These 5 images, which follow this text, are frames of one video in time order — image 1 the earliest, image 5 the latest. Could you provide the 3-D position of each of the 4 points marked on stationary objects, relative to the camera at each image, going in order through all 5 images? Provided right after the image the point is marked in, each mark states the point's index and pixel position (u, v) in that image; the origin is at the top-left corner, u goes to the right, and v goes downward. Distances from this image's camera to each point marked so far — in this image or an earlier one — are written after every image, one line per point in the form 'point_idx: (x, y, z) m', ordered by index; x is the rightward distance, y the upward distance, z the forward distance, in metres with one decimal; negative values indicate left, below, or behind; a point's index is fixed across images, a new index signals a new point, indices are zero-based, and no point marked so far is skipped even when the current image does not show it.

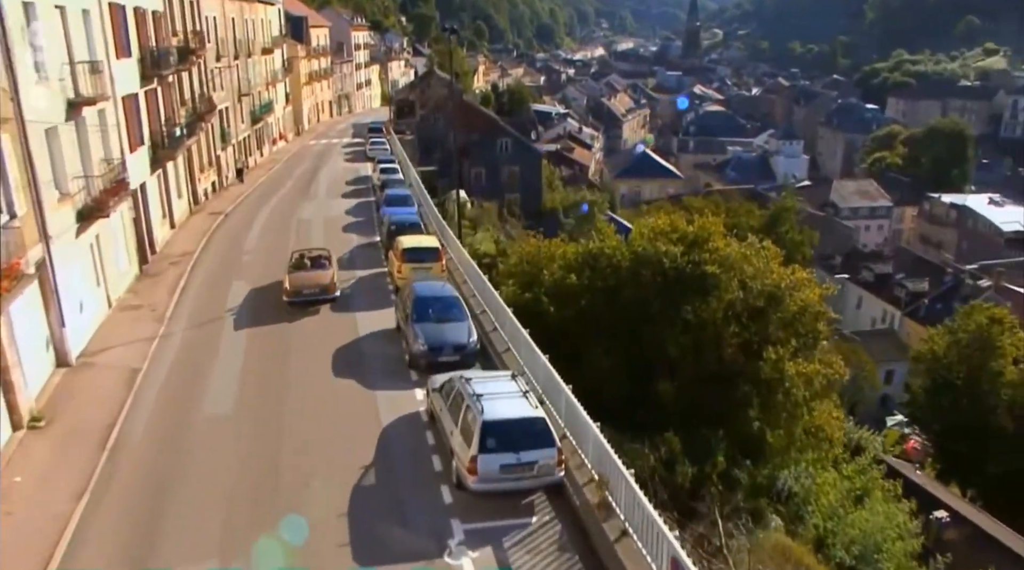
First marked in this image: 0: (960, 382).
0: (+9.2, -2.0, +18.9) m
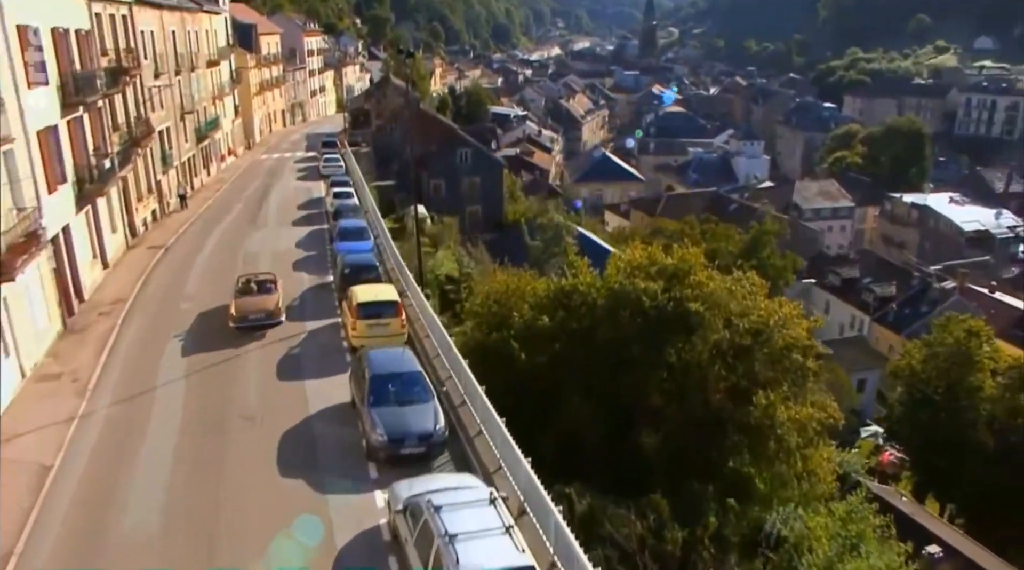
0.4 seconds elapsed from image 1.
0: (+8.5, -2.3, +18.5) m
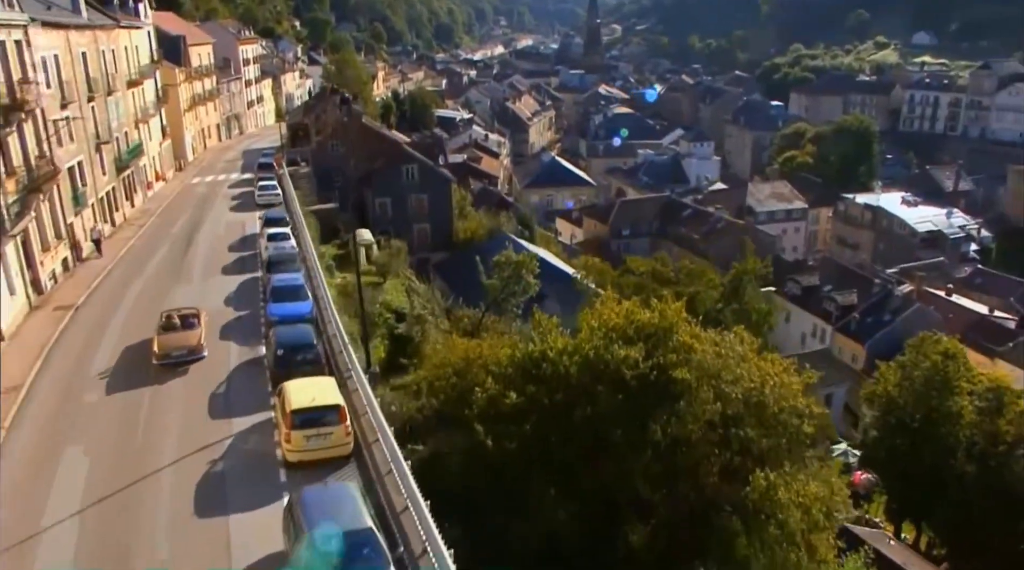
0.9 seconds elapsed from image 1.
0: (+7.8, -2.7, +17.7) m
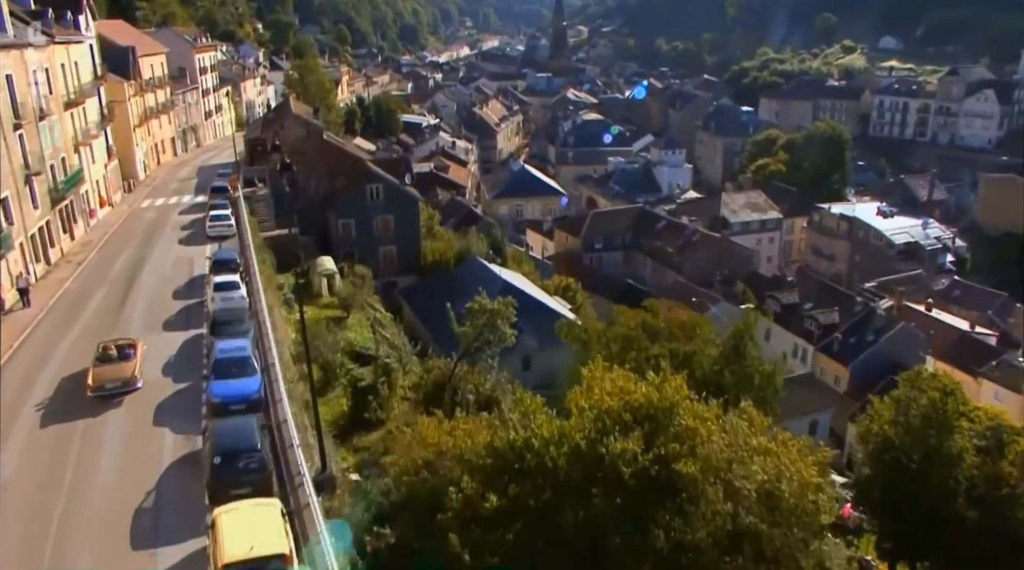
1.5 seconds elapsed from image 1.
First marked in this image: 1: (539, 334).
0: (+7.3, -3.2, +16.7) m
1: (+0.6, -1.1, +20.0) m
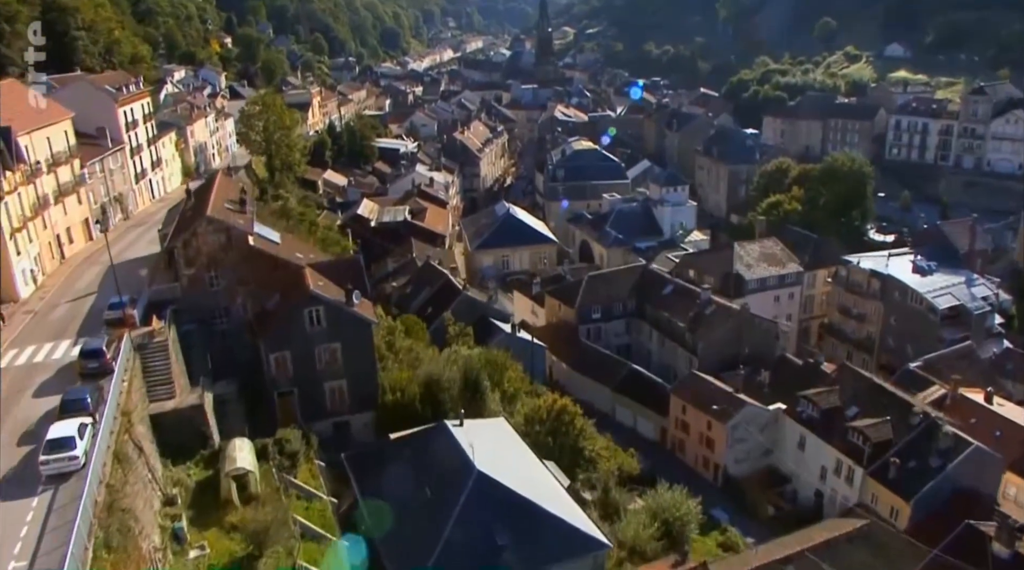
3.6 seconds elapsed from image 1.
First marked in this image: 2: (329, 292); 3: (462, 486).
0: (+7.1, -6.1, +11.7) m
1: (+0.3, -4.2, +14.8) m
2: (-3.9, -0.1, +19.4) m
3: (-0.8, -3.3, +15.6) m
